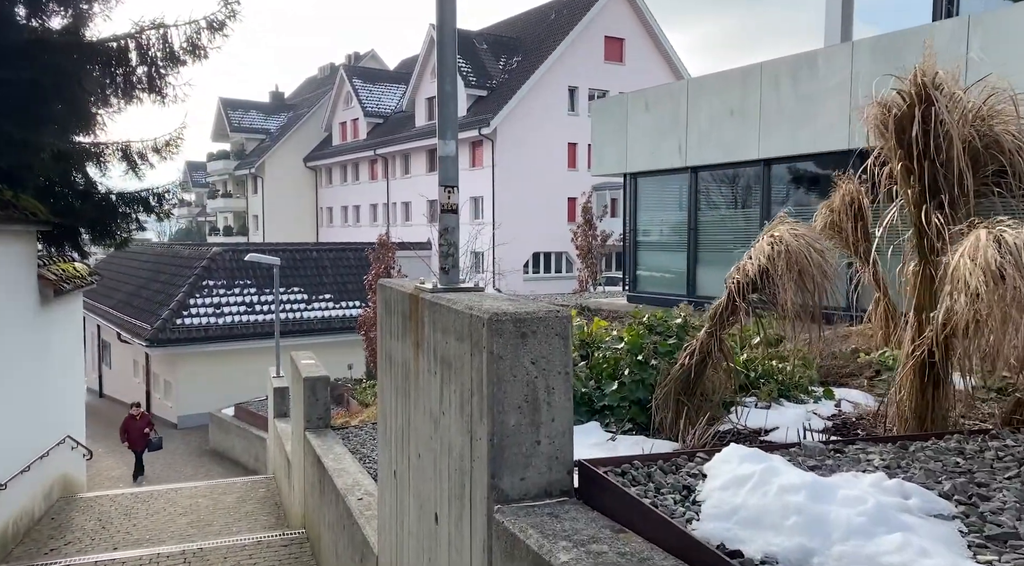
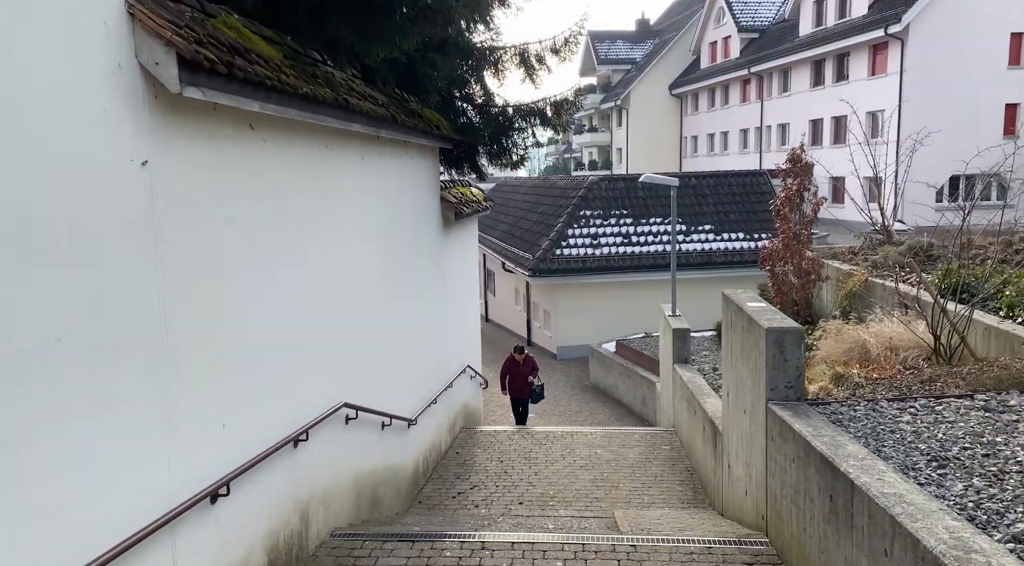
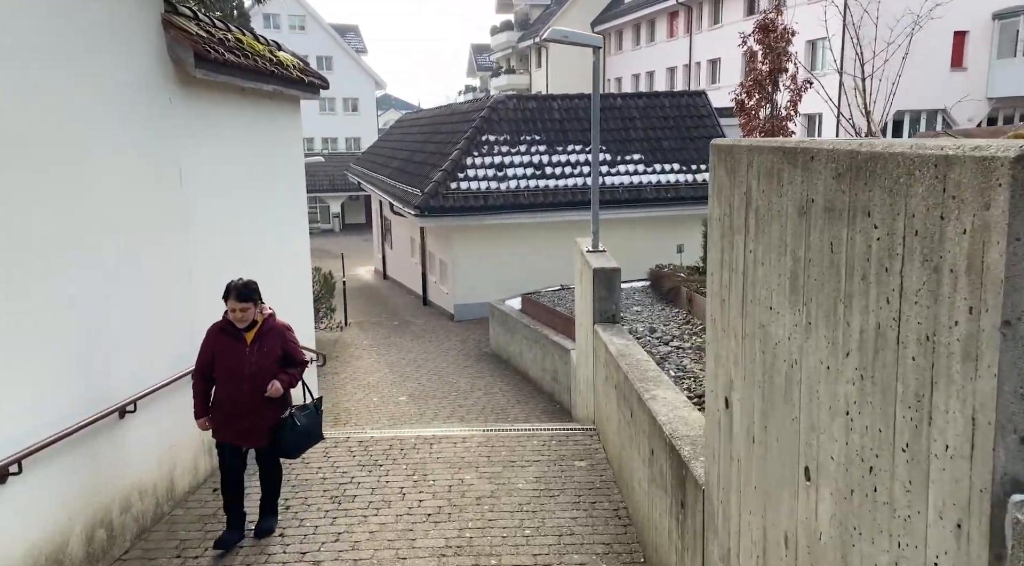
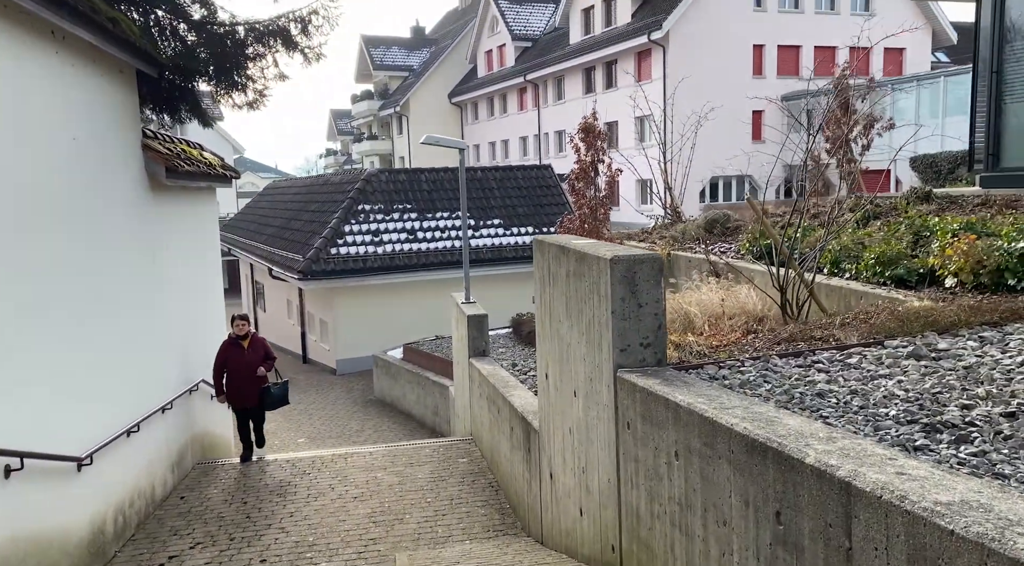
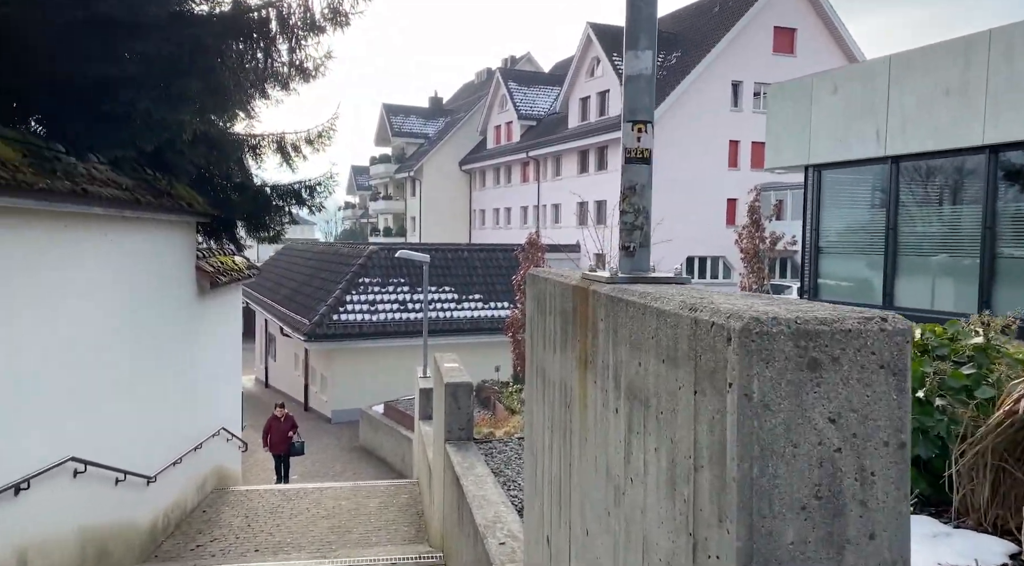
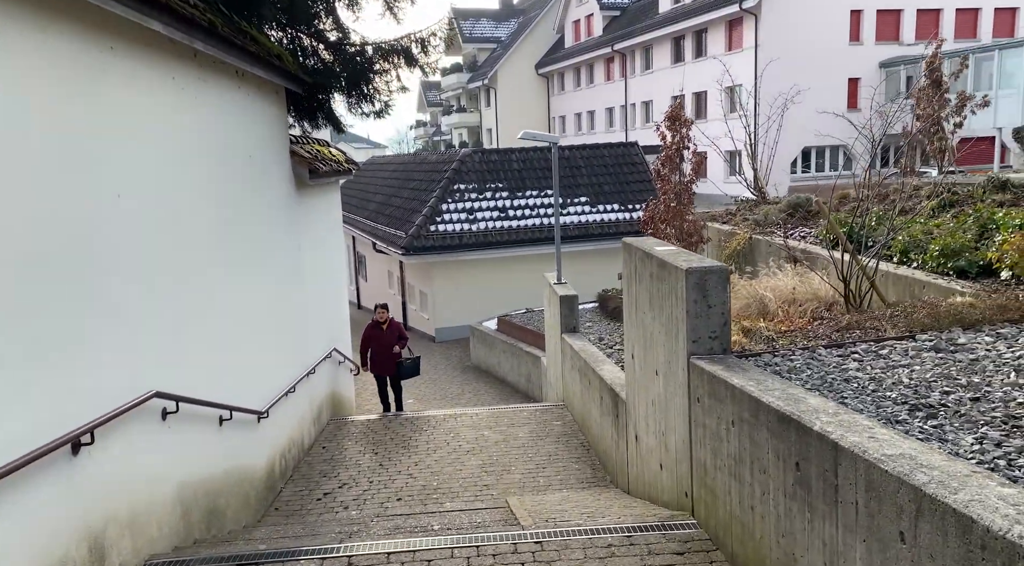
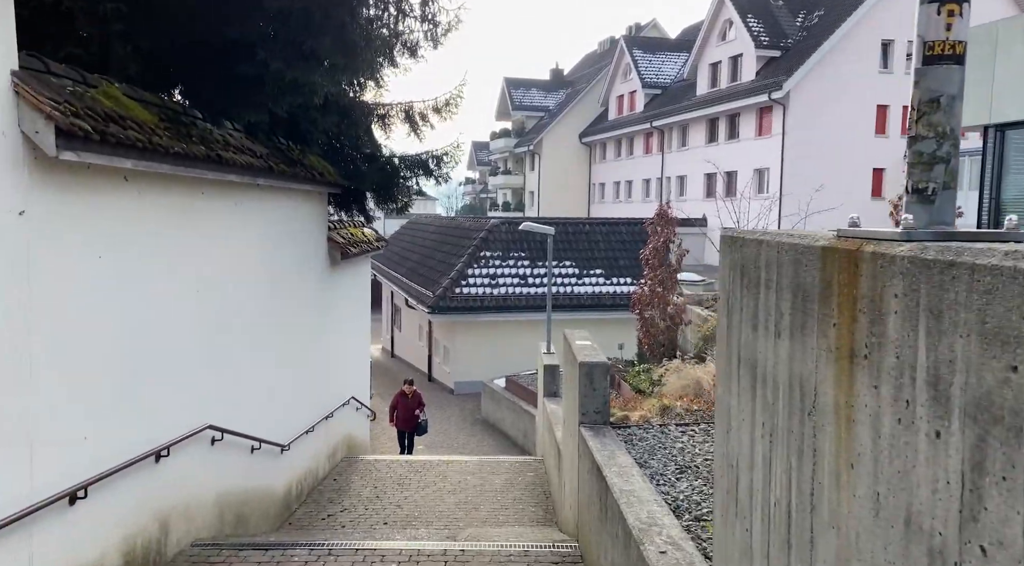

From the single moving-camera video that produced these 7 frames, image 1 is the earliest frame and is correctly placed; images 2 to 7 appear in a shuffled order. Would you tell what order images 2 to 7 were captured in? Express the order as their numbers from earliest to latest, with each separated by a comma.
5, 7, 2, 6, 4, 3
